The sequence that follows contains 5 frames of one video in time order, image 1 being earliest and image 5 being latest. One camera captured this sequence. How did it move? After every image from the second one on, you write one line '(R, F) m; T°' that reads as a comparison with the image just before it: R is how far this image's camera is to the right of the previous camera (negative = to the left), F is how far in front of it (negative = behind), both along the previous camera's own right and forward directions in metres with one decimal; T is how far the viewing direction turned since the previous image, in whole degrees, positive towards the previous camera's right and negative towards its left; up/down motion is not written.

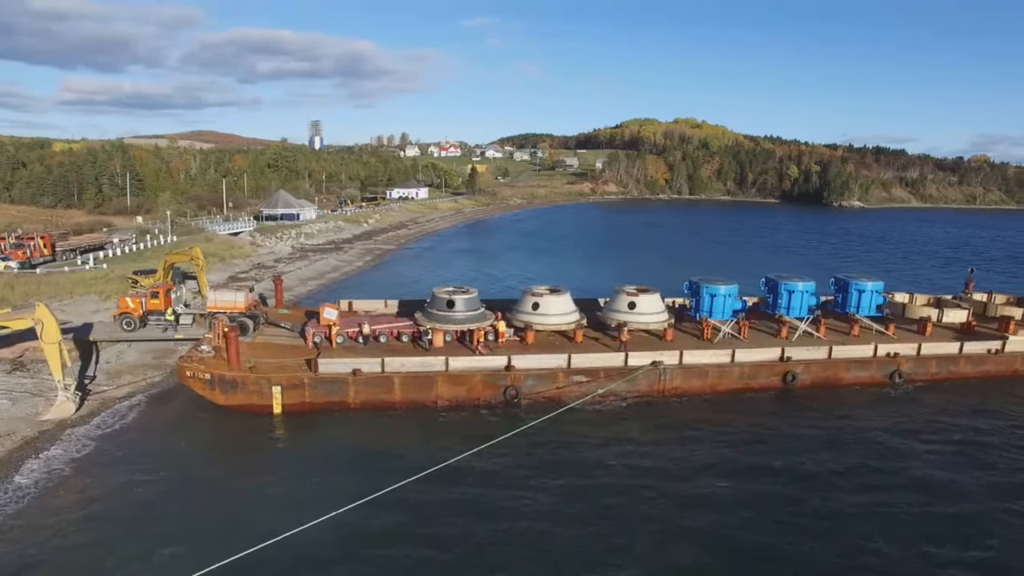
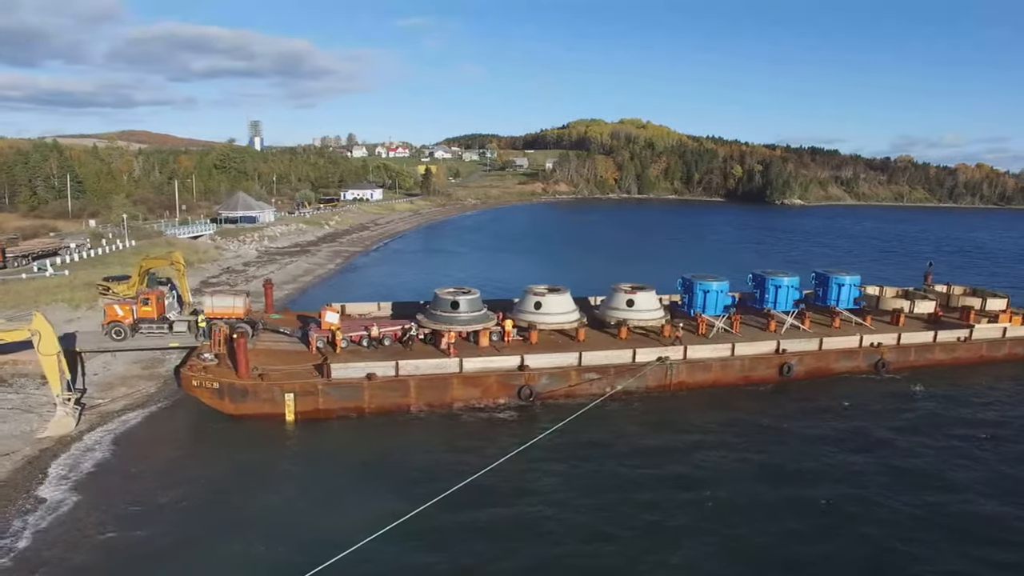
(-2.8, +0.2) m; +5°
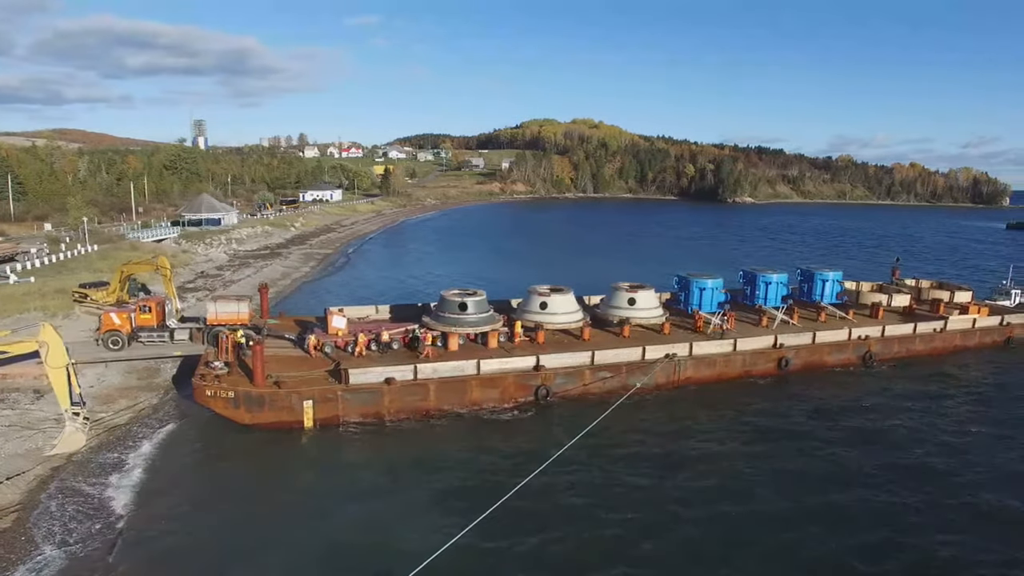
(-2.7, +0.2) m; +4°
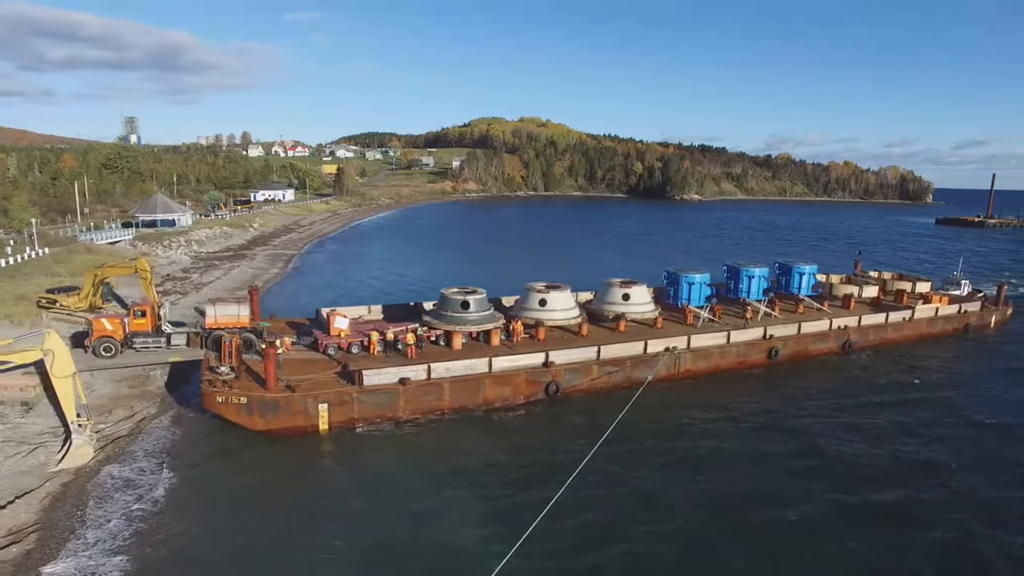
(-2.6, +0.2) m; +5°
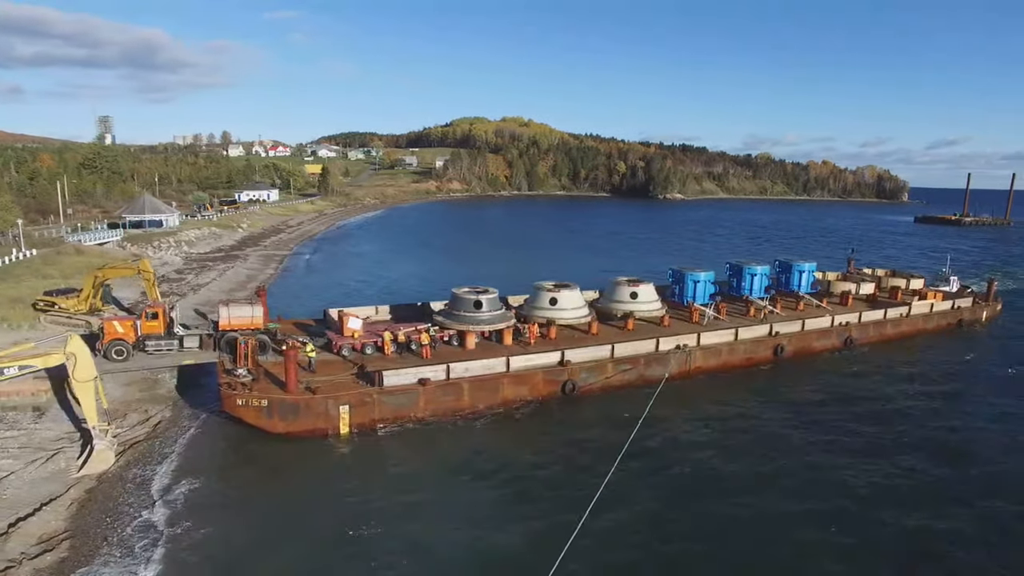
(-1.5, +0.1) m; +2°
